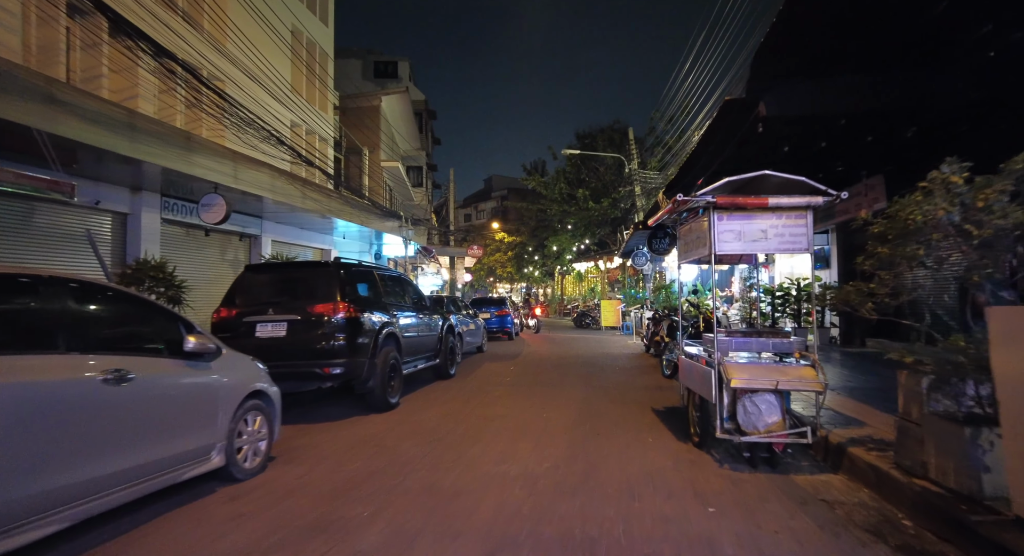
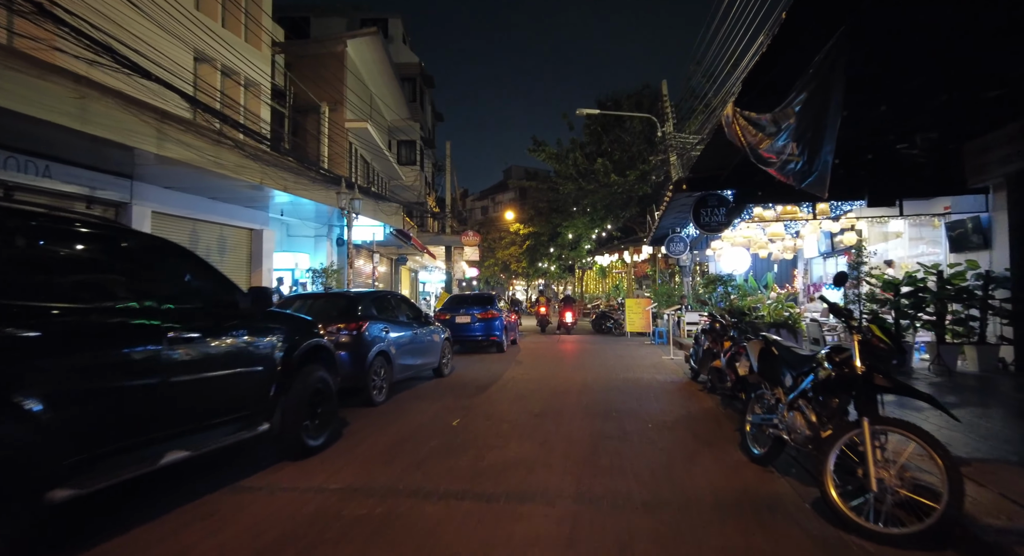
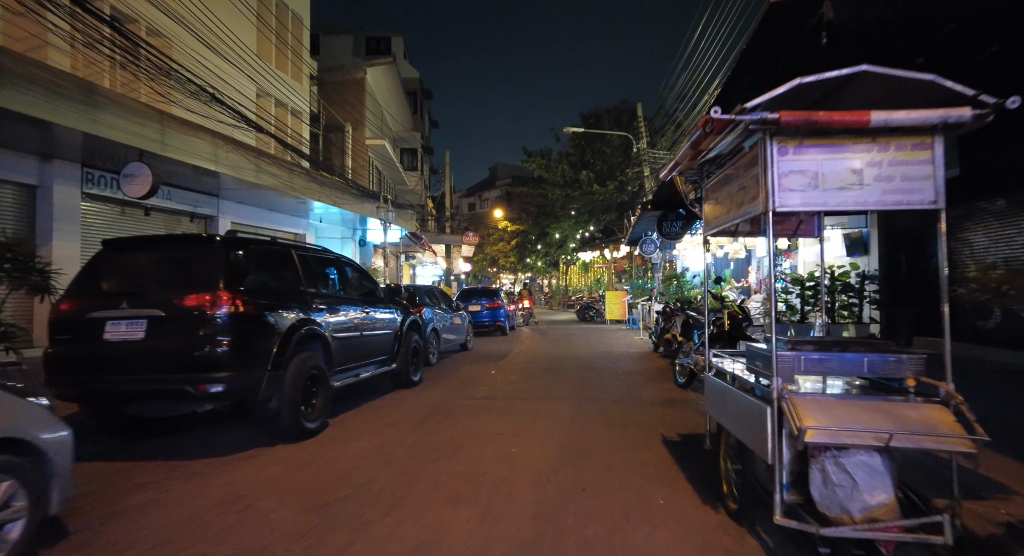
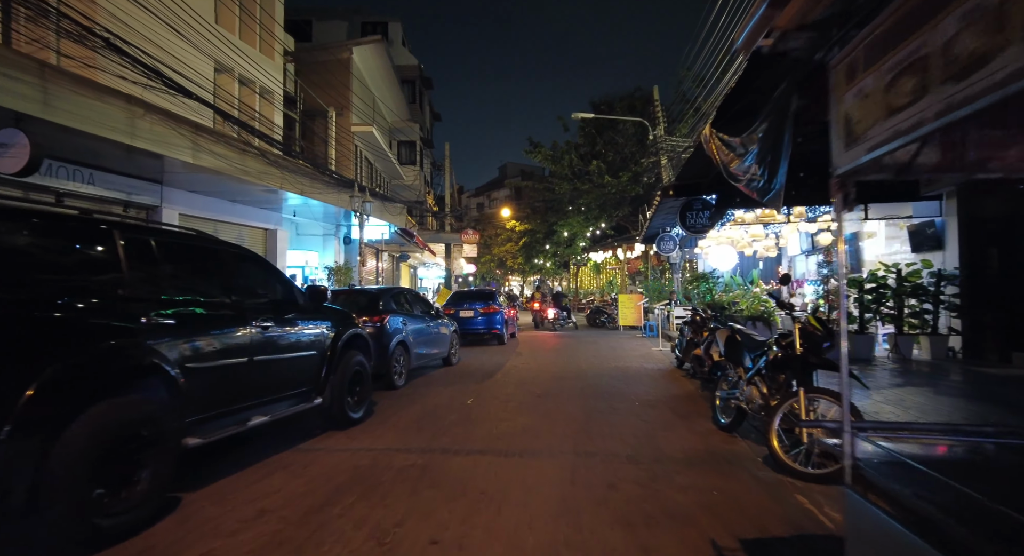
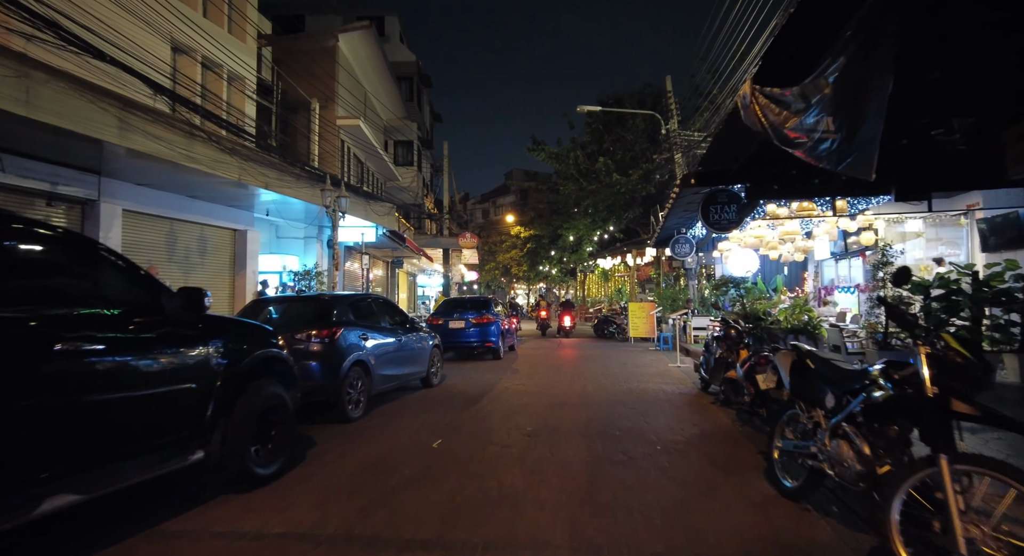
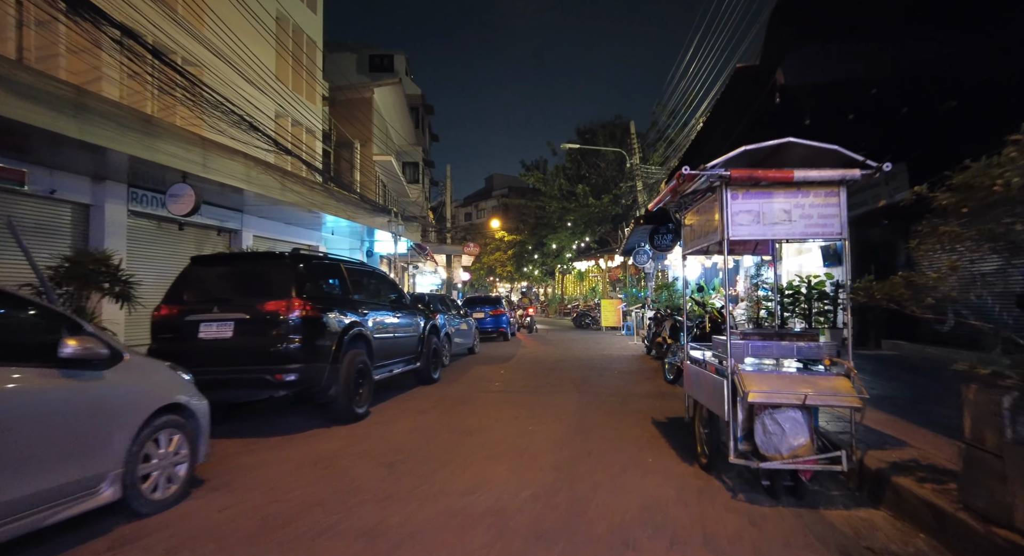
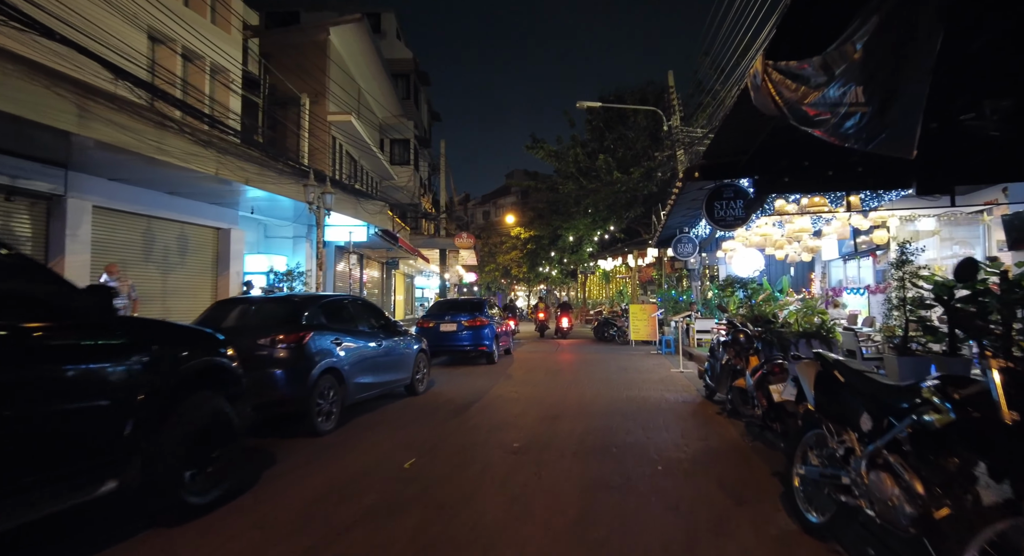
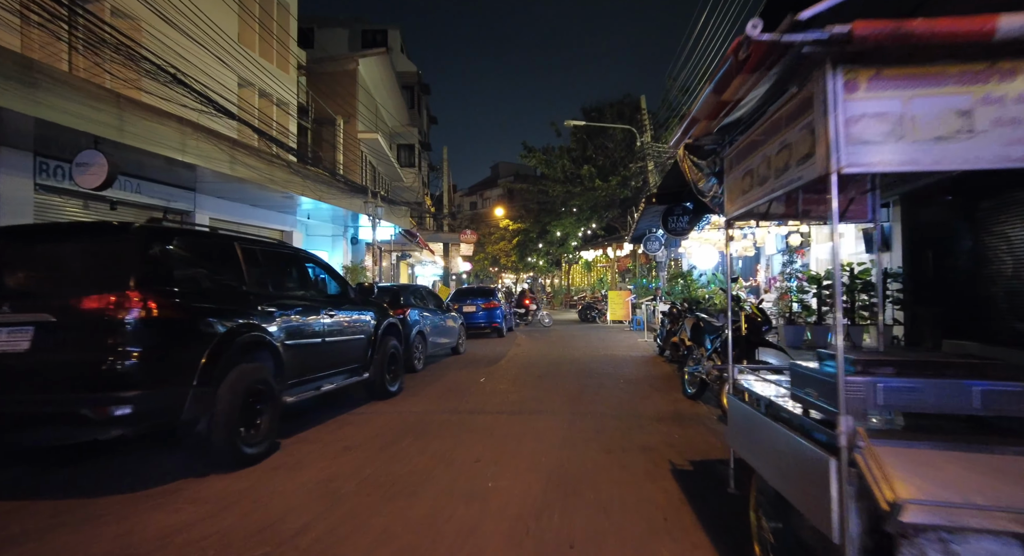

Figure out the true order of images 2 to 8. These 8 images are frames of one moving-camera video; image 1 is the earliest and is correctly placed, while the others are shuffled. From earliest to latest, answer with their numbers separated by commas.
6, 3, 8, 4, 2, 5, 7
